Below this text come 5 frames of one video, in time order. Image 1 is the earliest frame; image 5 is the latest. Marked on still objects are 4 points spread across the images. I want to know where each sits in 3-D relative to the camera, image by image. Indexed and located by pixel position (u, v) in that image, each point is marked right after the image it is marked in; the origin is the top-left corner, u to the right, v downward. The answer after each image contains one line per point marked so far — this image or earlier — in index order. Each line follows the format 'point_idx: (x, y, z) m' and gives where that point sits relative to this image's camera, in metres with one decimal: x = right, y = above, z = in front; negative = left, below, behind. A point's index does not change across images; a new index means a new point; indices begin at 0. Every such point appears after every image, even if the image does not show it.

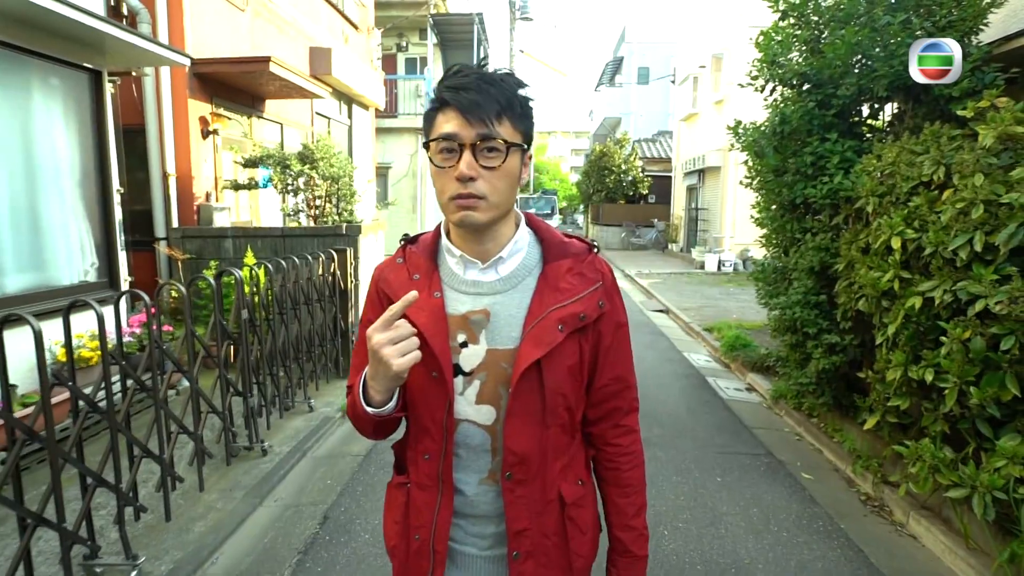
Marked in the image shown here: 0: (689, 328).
0: (+2.7, -0.6, +9.4) m
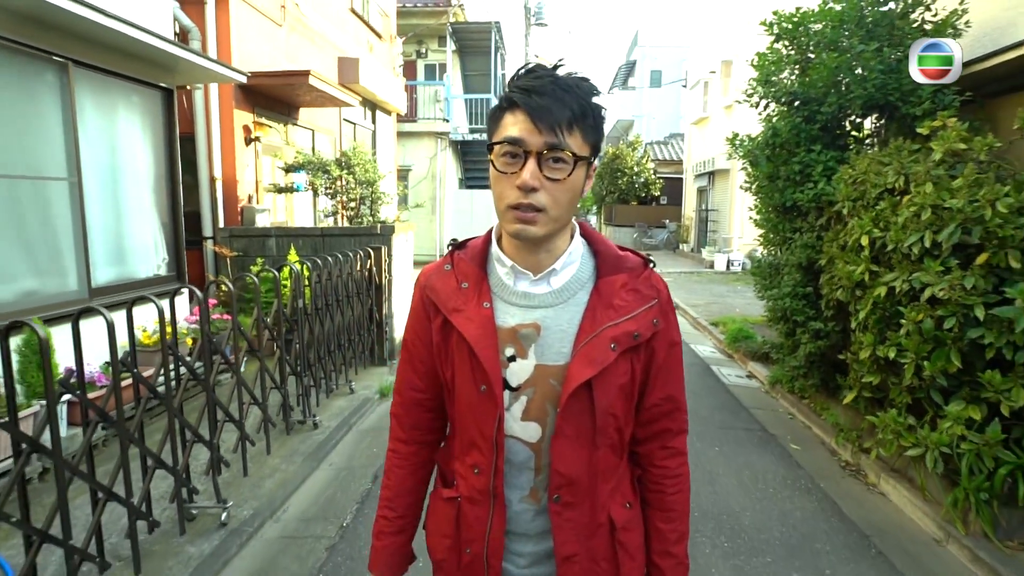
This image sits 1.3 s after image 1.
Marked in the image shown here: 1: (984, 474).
0: (+3.0, -0.5, +10.0) m
1: (+2.6, -1.1, +3.4) m
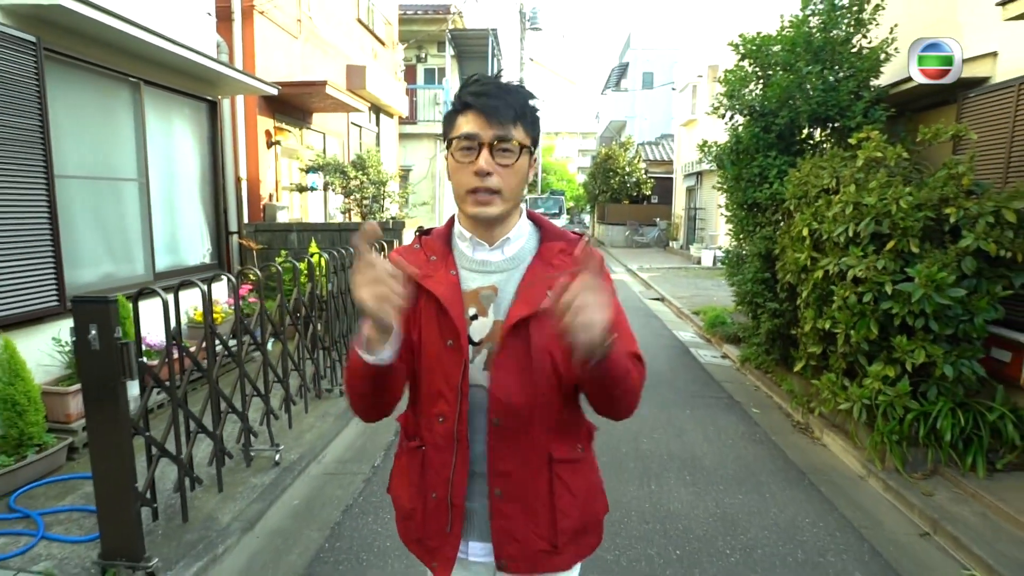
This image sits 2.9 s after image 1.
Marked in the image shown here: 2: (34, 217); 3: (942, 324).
0: (+3.0, -0.4, +10.8) m
1: (+2.7, -0.9, +4.3) m
2: (-3.1, +0.5, +4.0) m
3: (+2.9, -0.2, +4.1) m
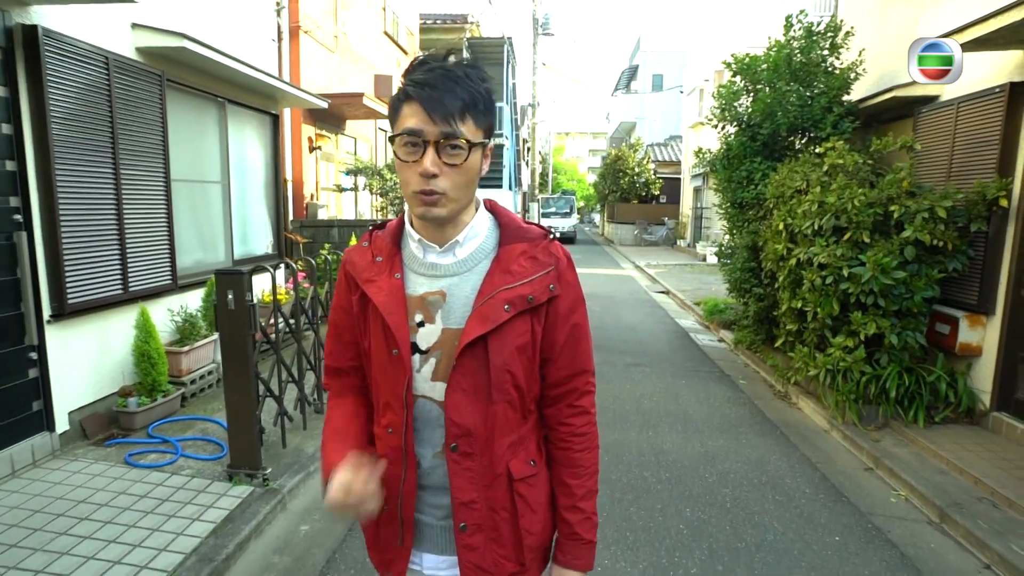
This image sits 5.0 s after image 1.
0: (+3.3, -0.3, +11.7) m
1: (+2.9, -0.8, +5.2) m
2: (-2.9, +0.6, +5.0) m
3: (+3.1, -0.1, +5.0) m
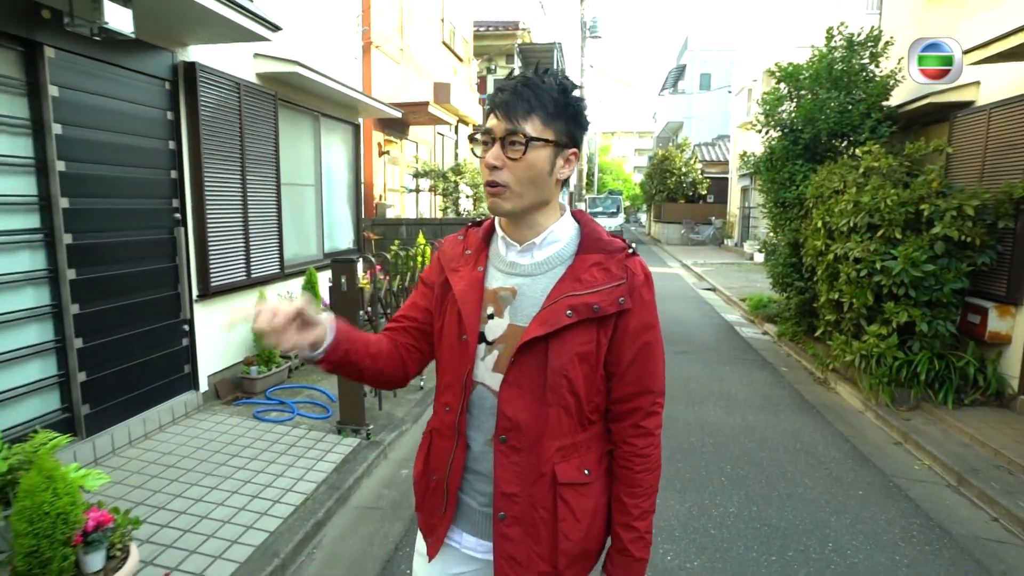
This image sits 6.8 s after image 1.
0: (+4.3, -0.2, +12.1) m
1: (+3.4, -0.7, +5.6) m
2: (-2.3, +0.7, +5.9) m
3: (+3.6, 0.0, +5.4) m
